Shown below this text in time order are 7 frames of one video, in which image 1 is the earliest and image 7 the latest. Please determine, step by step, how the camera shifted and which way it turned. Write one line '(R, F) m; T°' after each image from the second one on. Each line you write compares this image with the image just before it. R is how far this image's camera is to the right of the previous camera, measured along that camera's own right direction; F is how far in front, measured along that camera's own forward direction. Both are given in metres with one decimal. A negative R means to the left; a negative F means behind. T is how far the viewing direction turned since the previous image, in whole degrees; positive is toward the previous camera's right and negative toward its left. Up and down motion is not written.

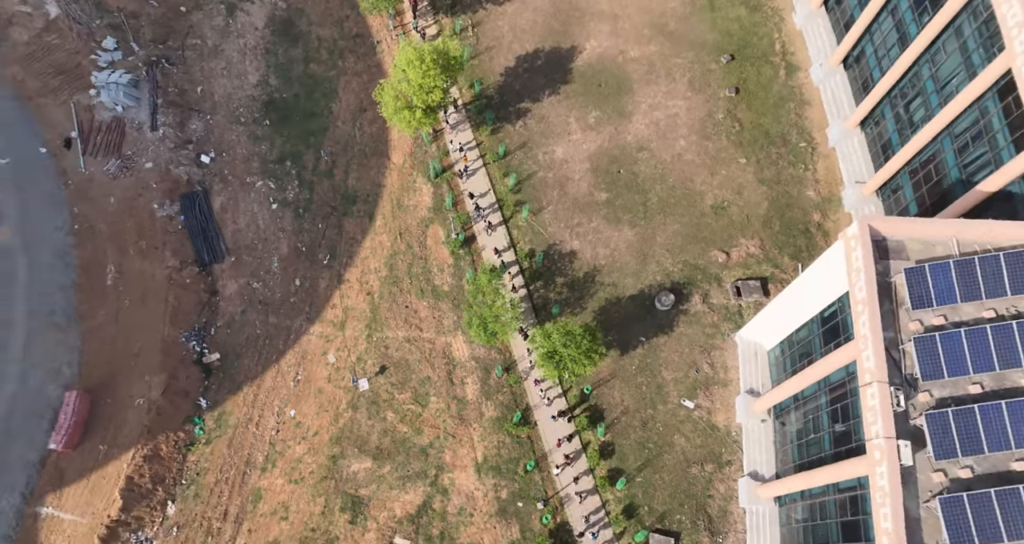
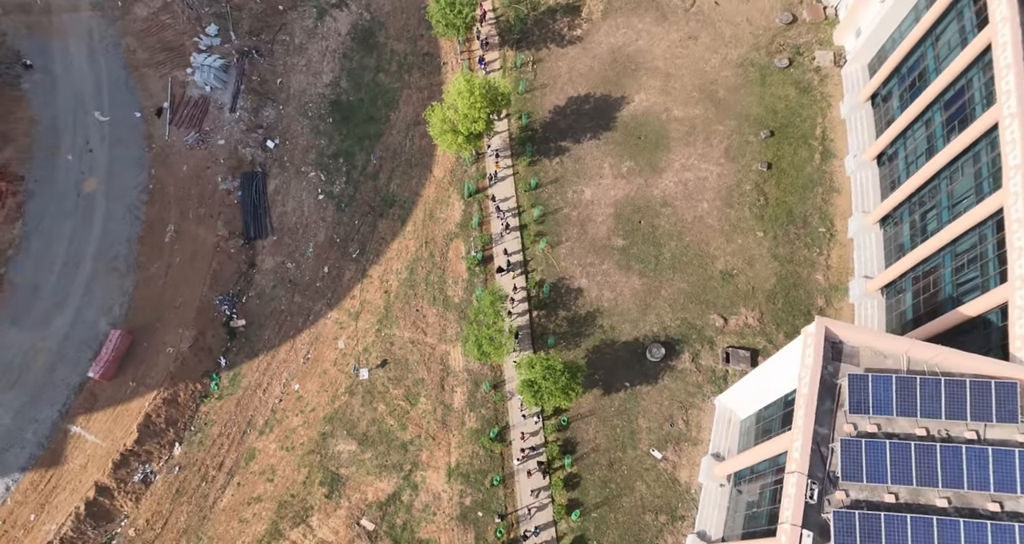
(+5.2, -3.4) m; -6°
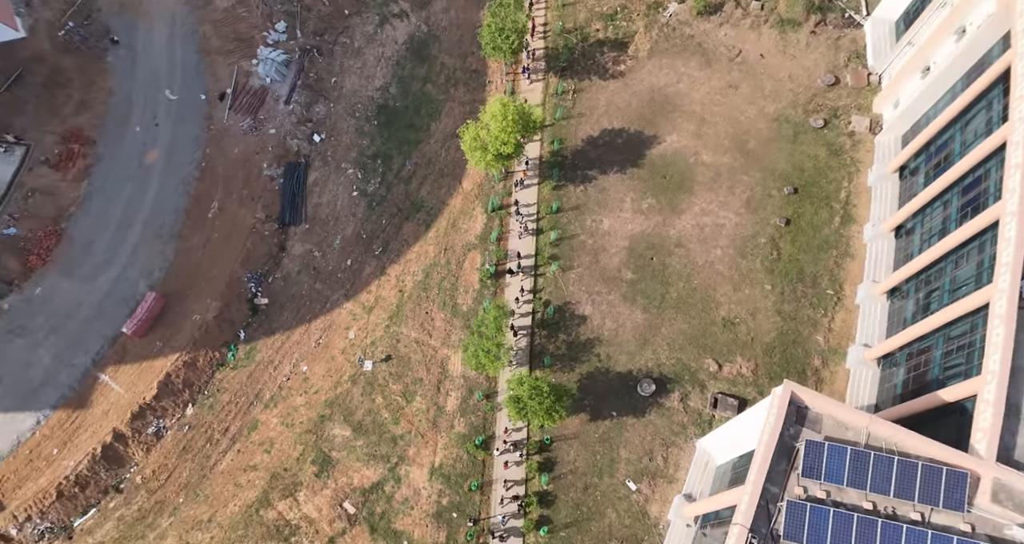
(+3.9, -2.2) m; -5°
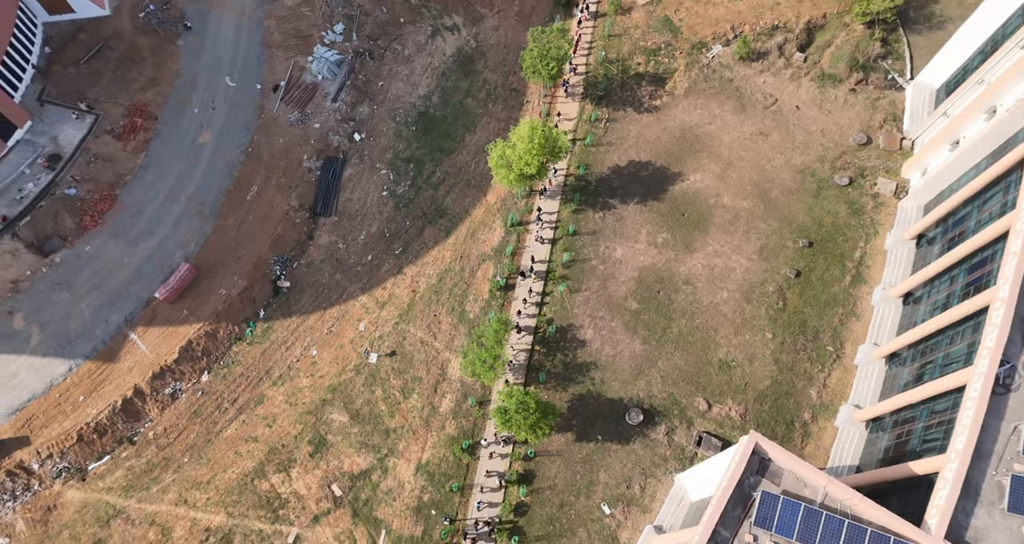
(+3.6, -2.0) m; -4°
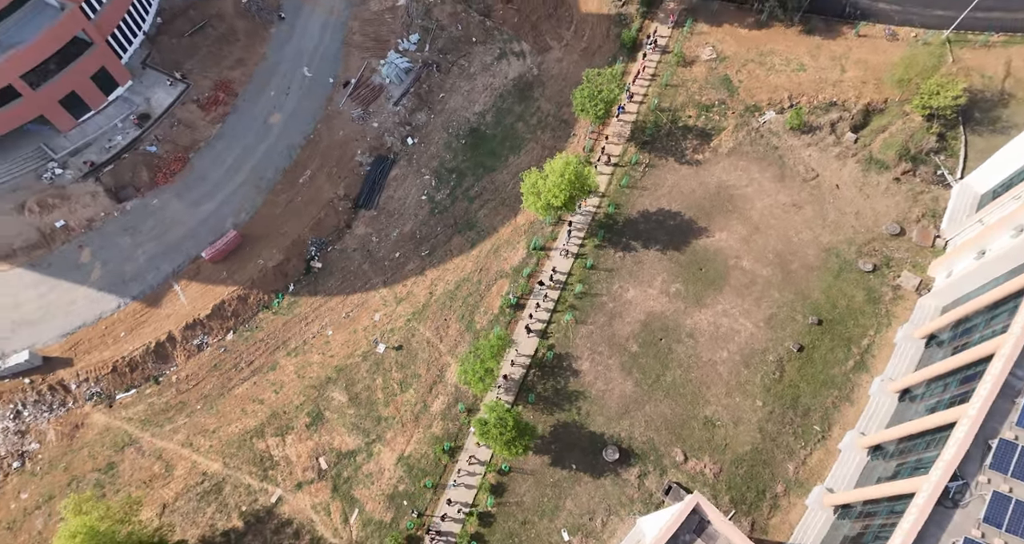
(+5.3, -2.5) m; -6°
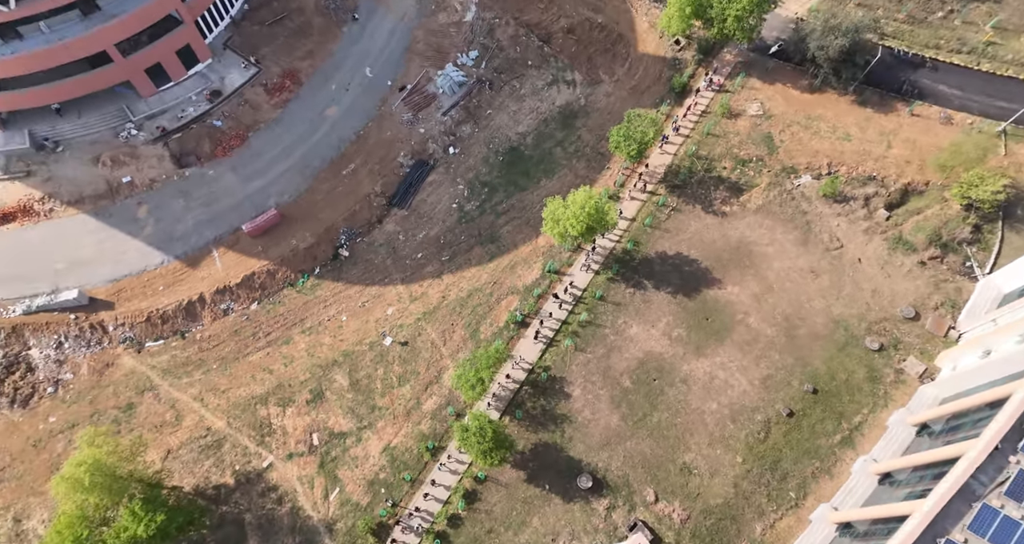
(+5.0, -2.0) m; -5°
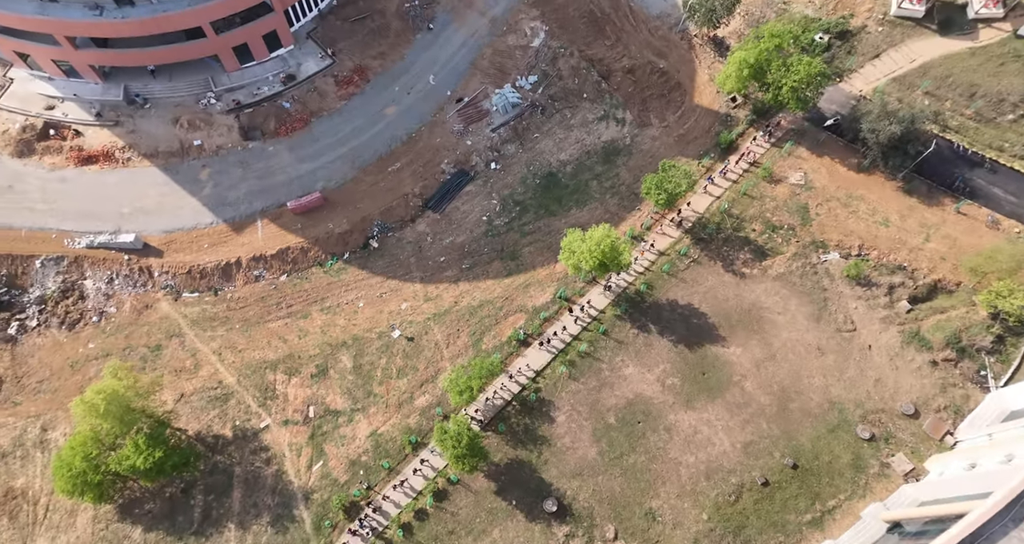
(+6.0, -1.8) m; -6°
